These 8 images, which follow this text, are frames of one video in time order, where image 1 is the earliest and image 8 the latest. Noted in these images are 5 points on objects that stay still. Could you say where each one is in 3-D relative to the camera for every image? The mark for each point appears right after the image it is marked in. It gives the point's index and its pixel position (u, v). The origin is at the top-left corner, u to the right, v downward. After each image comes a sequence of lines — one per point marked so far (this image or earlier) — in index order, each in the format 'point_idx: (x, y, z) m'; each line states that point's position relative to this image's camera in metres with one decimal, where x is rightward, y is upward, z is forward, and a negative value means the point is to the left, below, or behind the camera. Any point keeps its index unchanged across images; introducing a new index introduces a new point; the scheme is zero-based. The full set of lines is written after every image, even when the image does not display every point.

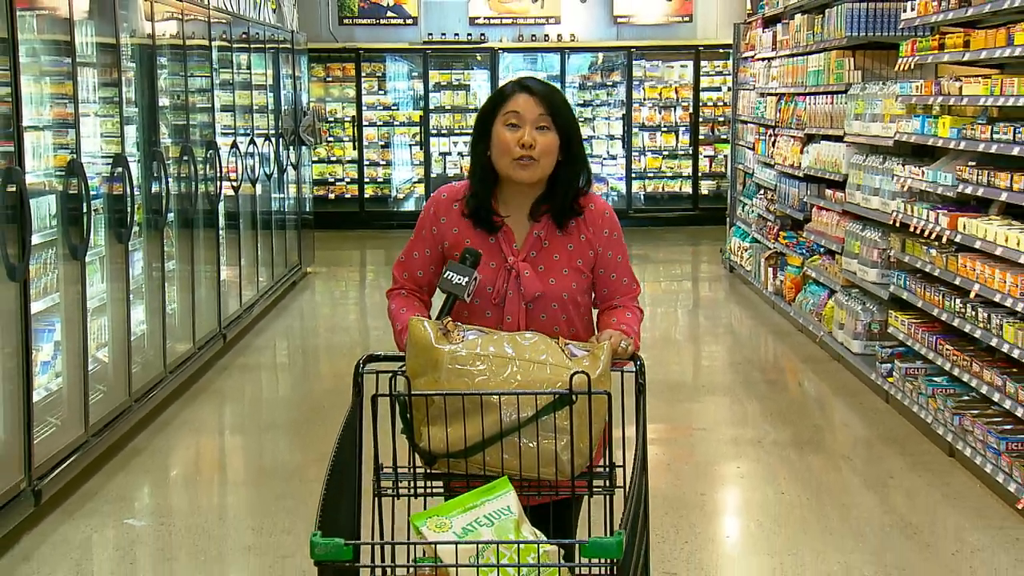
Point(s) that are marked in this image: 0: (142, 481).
0: (-2.4, -1.2, +2.3) m
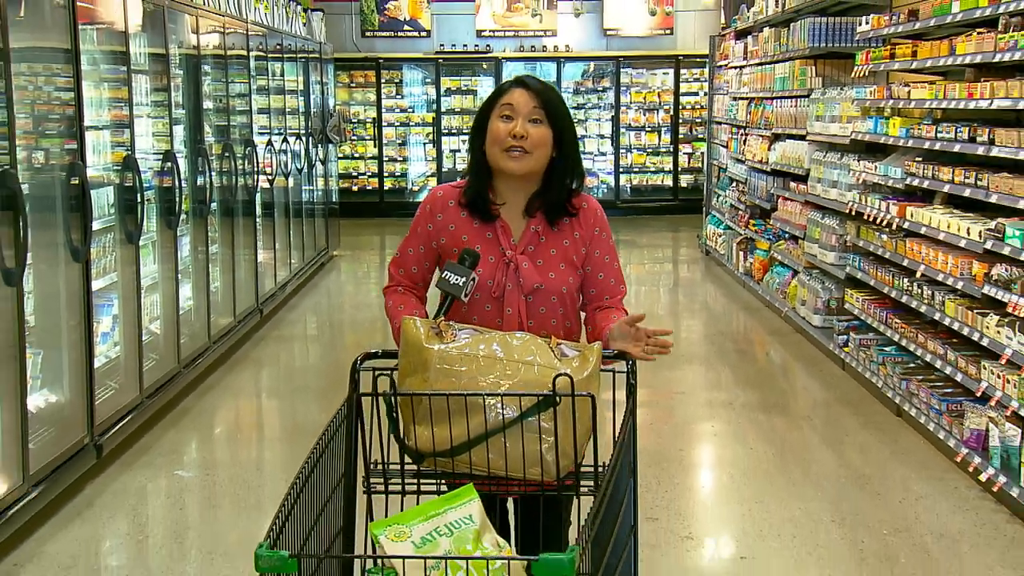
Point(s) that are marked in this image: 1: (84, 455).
0: (-2.4, -1.1, +2.5) m
1: (-2.8, -1.1, +2.2) m
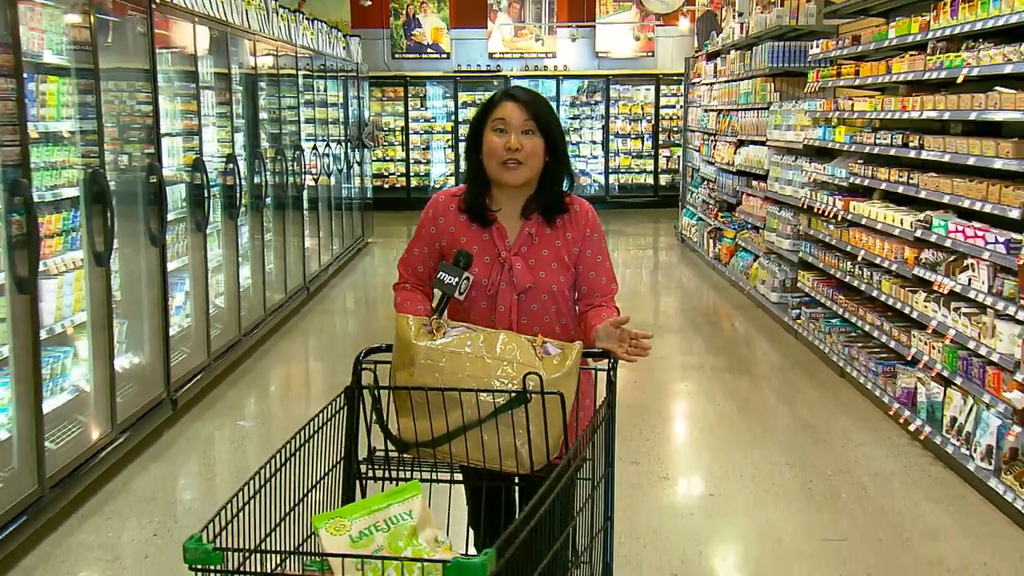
0: (-2.3, -1.0, +2.9) m
1: (-2.8, -1.0, +2.7) m
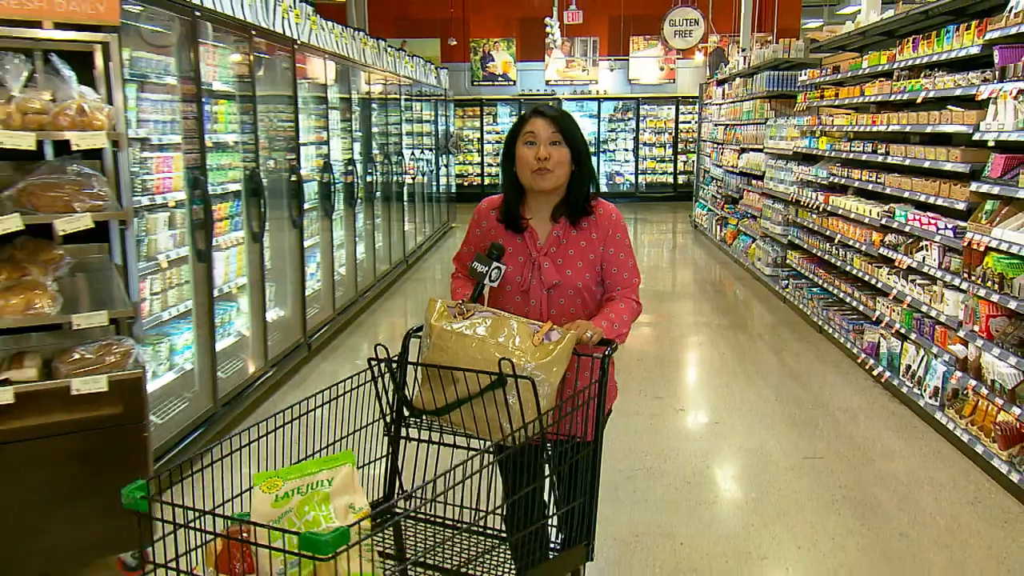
0: (-1.8, -0.7, +3.8) m
1: (-2.3, -0.7, +3.5) m
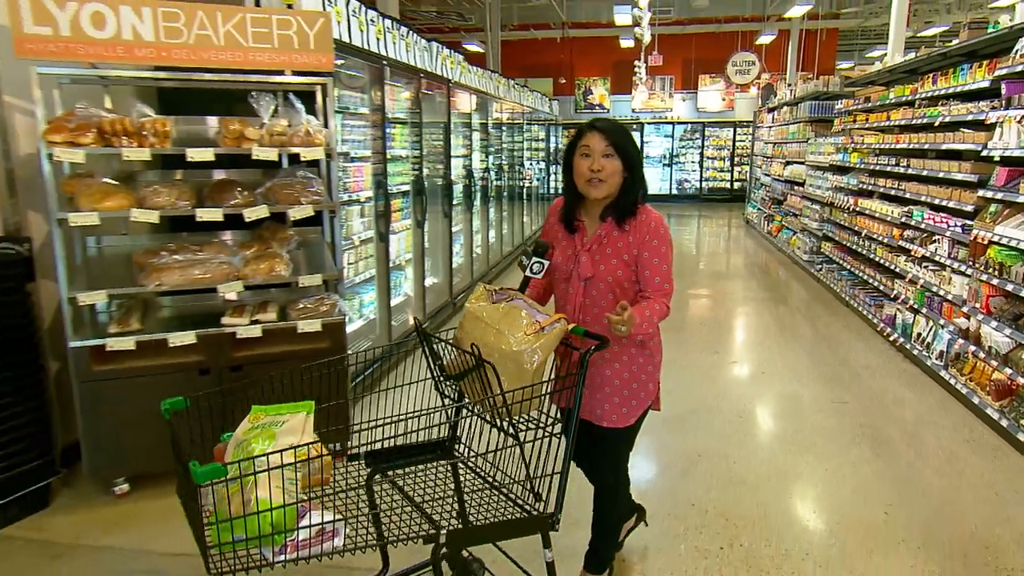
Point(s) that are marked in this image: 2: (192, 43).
0: (-0.6, -0.3, +5.0) m
1: (-1.0, -0.3, +4.7) m
2: (-4.0, +3.0, +4.1) m
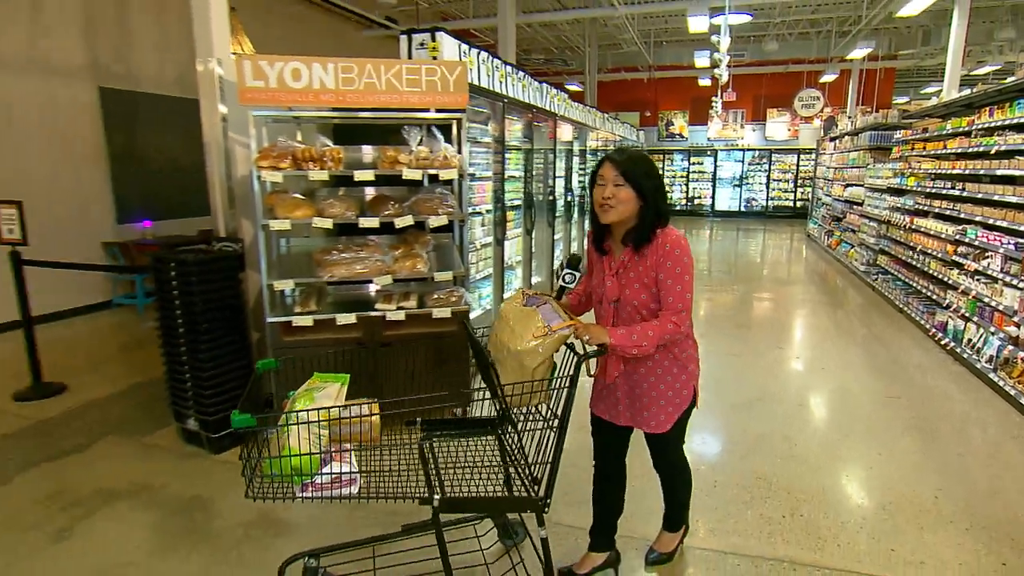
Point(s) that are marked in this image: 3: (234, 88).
0: (+0.9, -0.3, +5.9) m
1: (+0.5, -0.3, +5.7) m
2: (-2.4, +3.2, +5.3) m
3: (-4.4, +3.2, +5.3) m
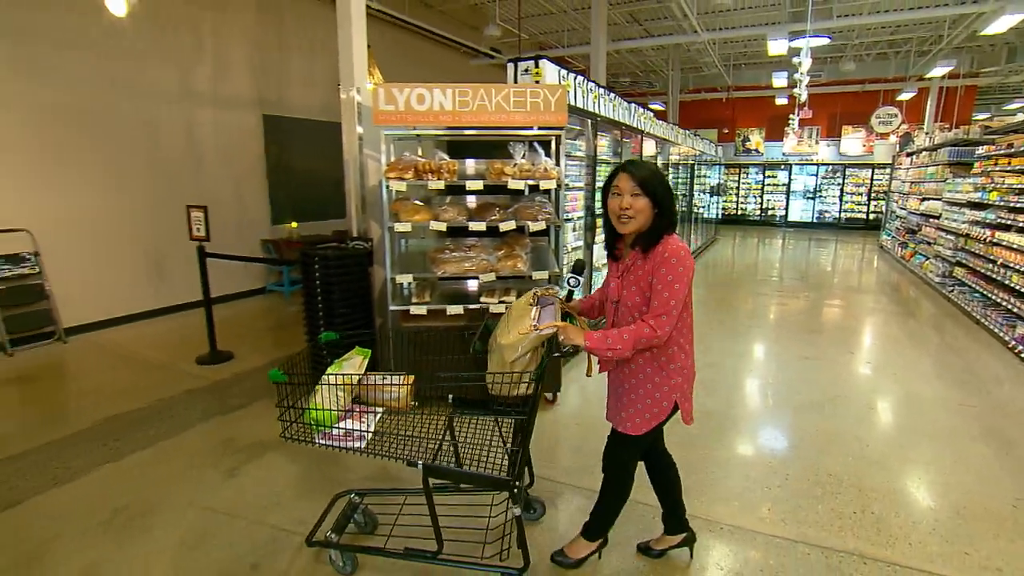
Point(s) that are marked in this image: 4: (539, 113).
0: (+2.6, -0.3, +6.5) m
1: (+2.1, -0.3, +6.3) m
2: (-0.7, +3.3, +6.1) m
3: (-2.7, +3.3, +6.3) m
4: (+0.5, +3.1, +6.1) m
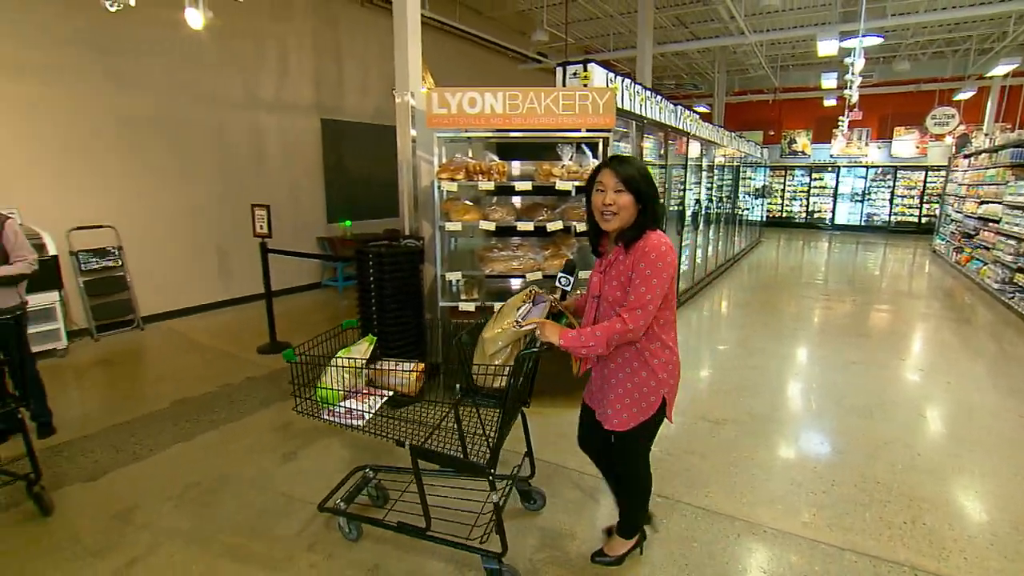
0: (+3.4, -0.3, +6.6) m
1: (+2.9, -0.3, +6.4) m
2: (+0.2, +3.3, +6.3) m
3: (-1.8, +3.4, +6.6) m
4: (+1.4, +3.2, +6.2) m
